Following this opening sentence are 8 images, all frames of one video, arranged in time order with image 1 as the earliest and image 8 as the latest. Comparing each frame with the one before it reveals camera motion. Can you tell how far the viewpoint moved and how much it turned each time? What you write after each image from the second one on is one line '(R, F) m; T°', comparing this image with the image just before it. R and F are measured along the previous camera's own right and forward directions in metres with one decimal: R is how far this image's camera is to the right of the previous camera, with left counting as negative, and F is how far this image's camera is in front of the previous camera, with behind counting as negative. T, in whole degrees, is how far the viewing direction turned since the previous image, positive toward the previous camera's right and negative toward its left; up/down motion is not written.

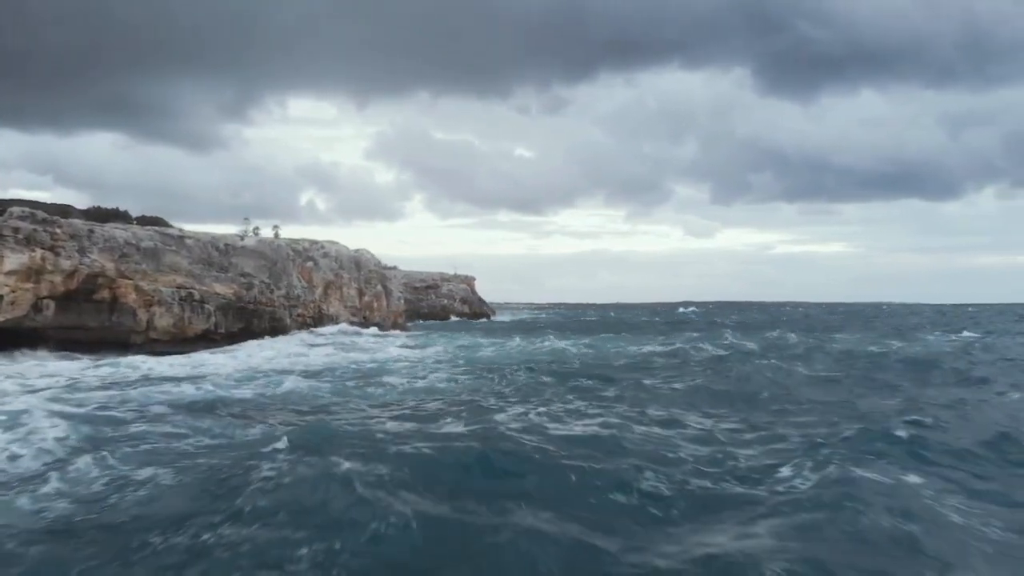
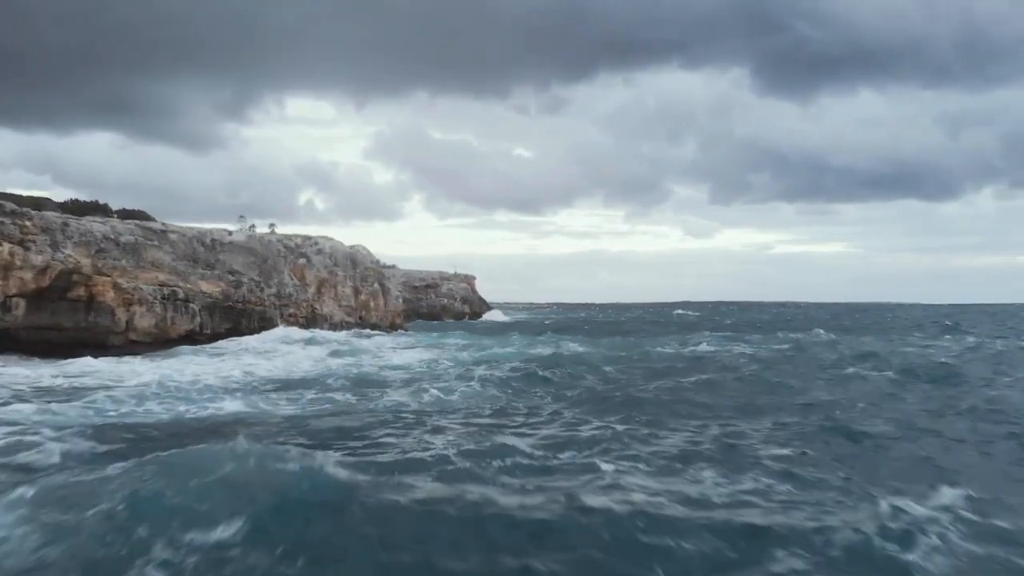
(-0.3, +2.0) m; 0°
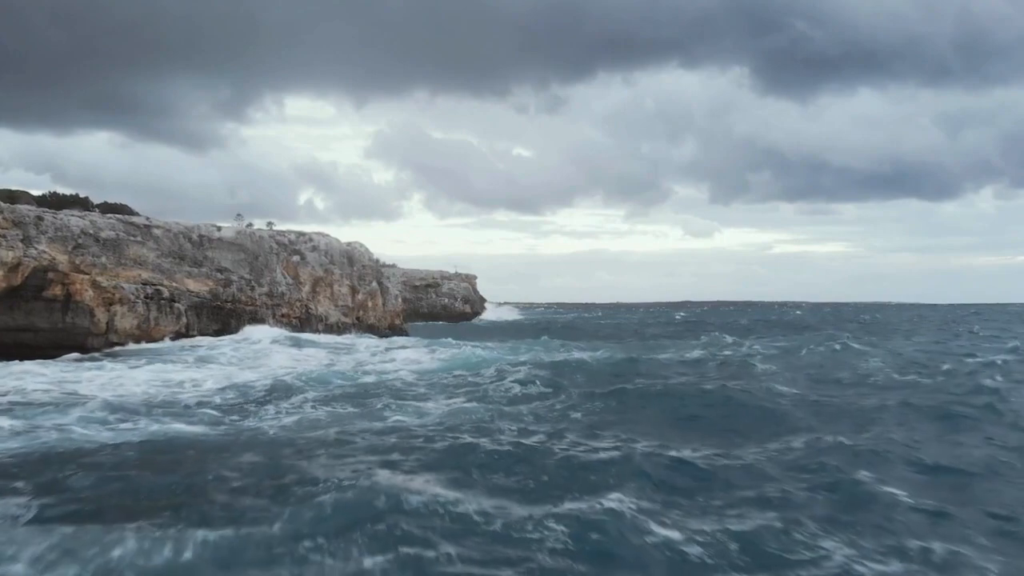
(-0.4, +1.9) m; 0°
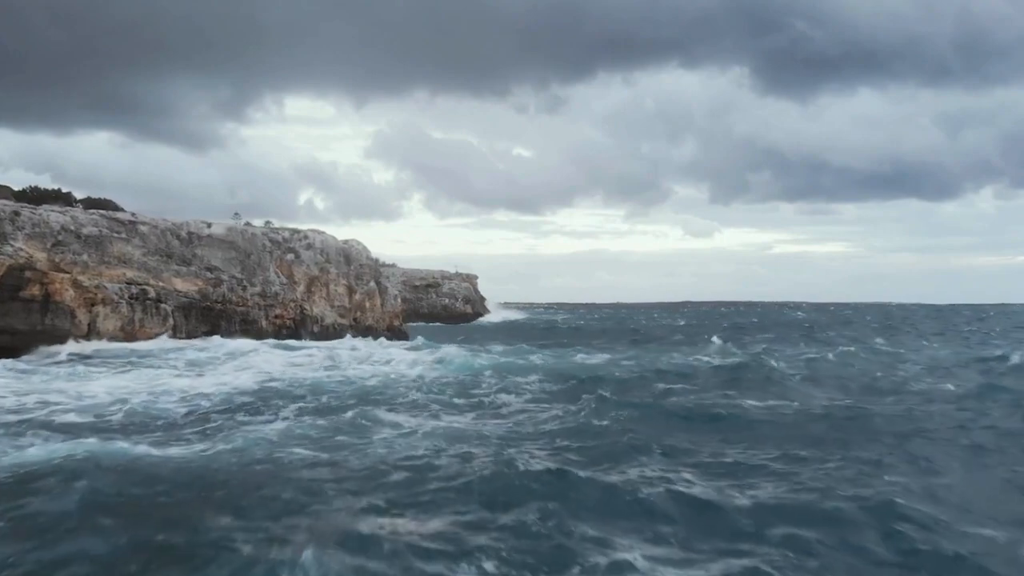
(-0.2, +1.5) m; 0°
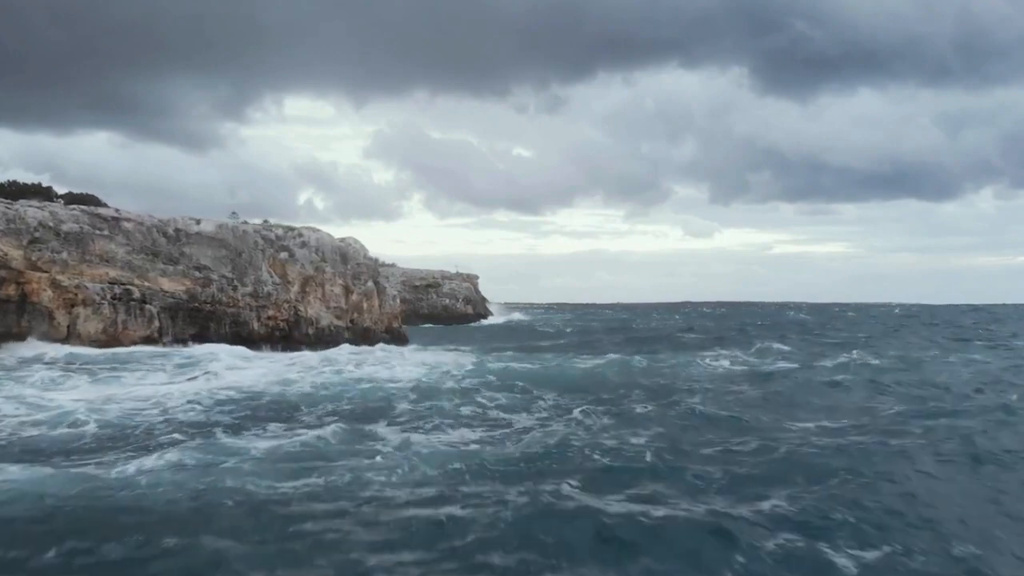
(-0.2, +1.5) m; 0°
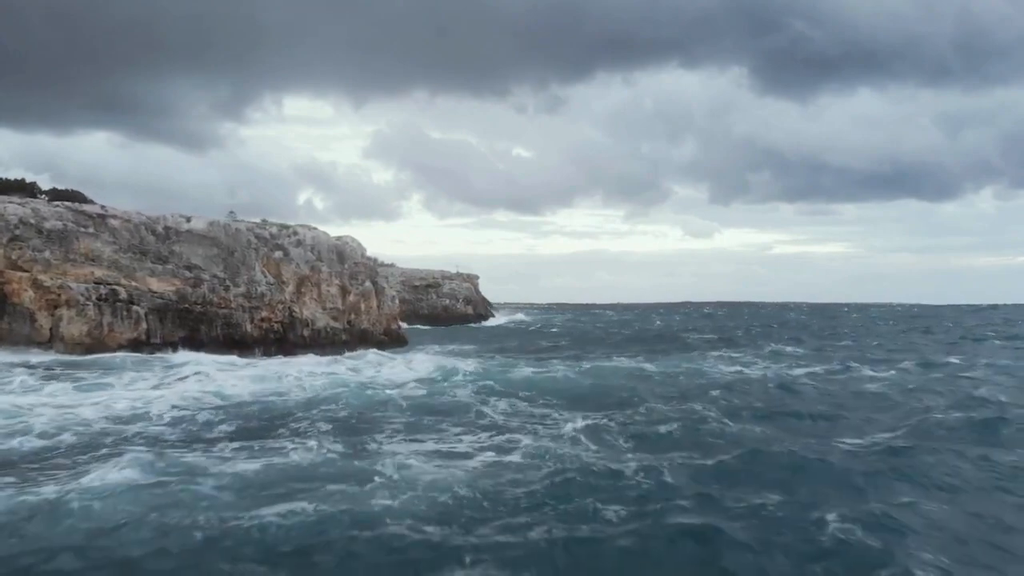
(-0.2, +1.1) m; 0°
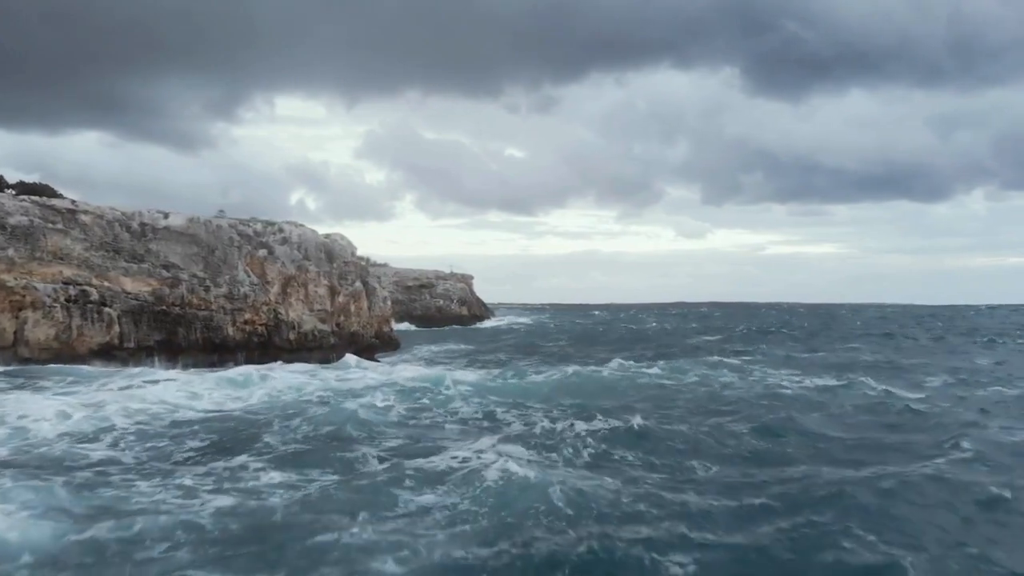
(-0.2, +1.5) m; +1°
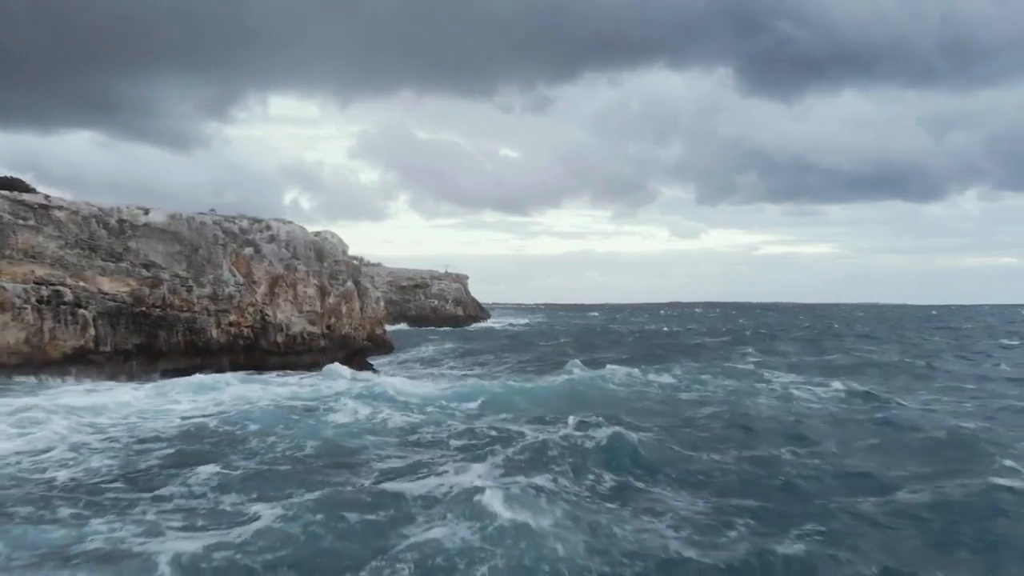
(-0.2, +1.2) m; 0°
